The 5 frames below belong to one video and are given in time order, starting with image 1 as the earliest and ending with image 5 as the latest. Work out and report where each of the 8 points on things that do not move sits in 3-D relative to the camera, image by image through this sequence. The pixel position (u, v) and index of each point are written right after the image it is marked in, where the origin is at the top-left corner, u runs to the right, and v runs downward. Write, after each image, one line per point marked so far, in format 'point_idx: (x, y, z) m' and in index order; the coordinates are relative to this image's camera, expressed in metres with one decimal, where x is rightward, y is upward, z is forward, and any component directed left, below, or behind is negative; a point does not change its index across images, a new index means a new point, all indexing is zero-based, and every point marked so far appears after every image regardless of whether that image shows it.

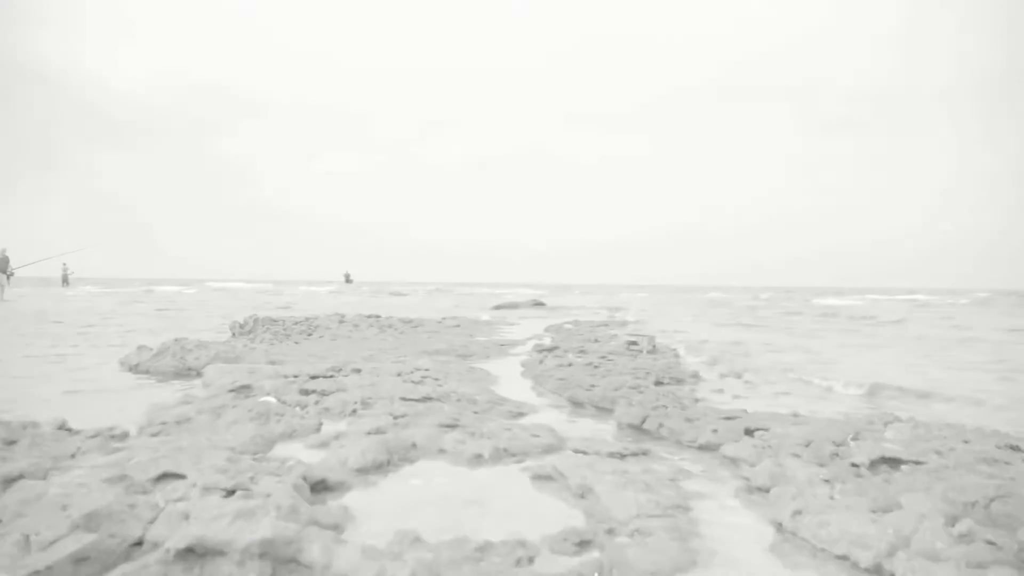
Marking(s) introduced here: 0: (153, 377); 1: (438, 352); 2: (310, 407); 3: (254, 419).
0: (-7.4, -1.9, +11.2) m
1: (-1.9, -1.6, +14.1) m
2: (-3.0, -1.8, +8.1) m
3: (-3.4, -1.8, +7.1) m
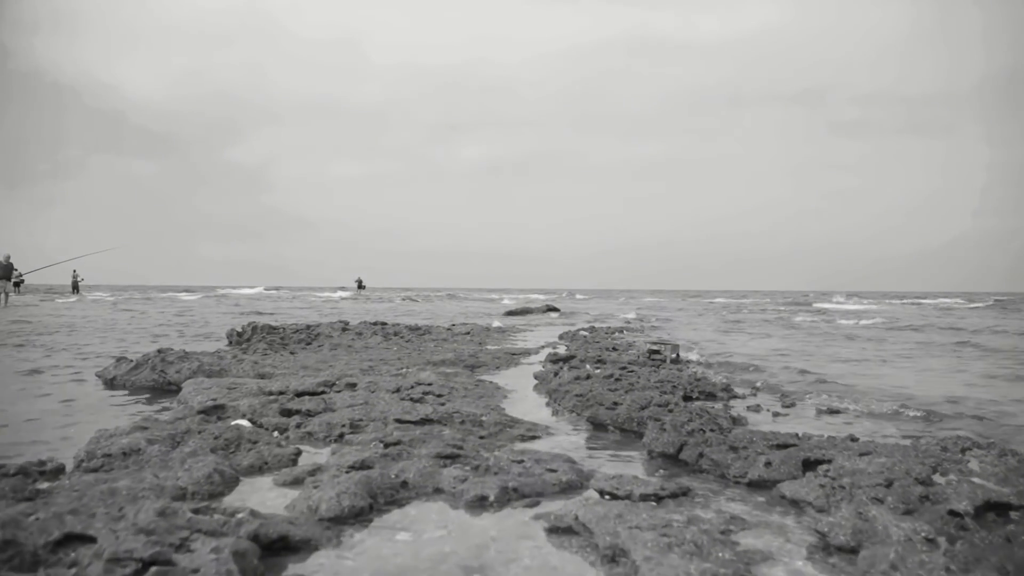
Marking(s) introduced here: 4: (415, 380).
0: (-7.1, -2.0, +10.2) m
1: (-1.6, -1.8, +13.0) m
2: (-2.9, -1.9, +7.0) m
3: (-3.3, -1.8, +6.1) m
4: (-1.8, -1.7, +9.9) m
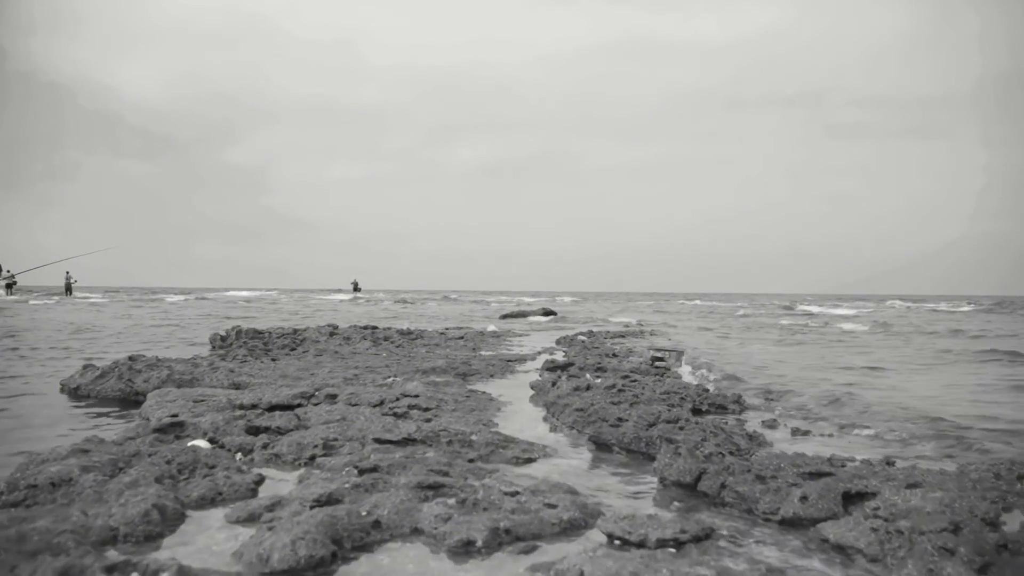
0: (-7.2, -2.0, +9.4) m
1: (-1.7, -1.9, +12.2) m
2: (-3.0, -1.9, +6.2) m
3: (-3.4, -1.8, +5.3) m
4: (-1.9, -1.7, +9.1) m
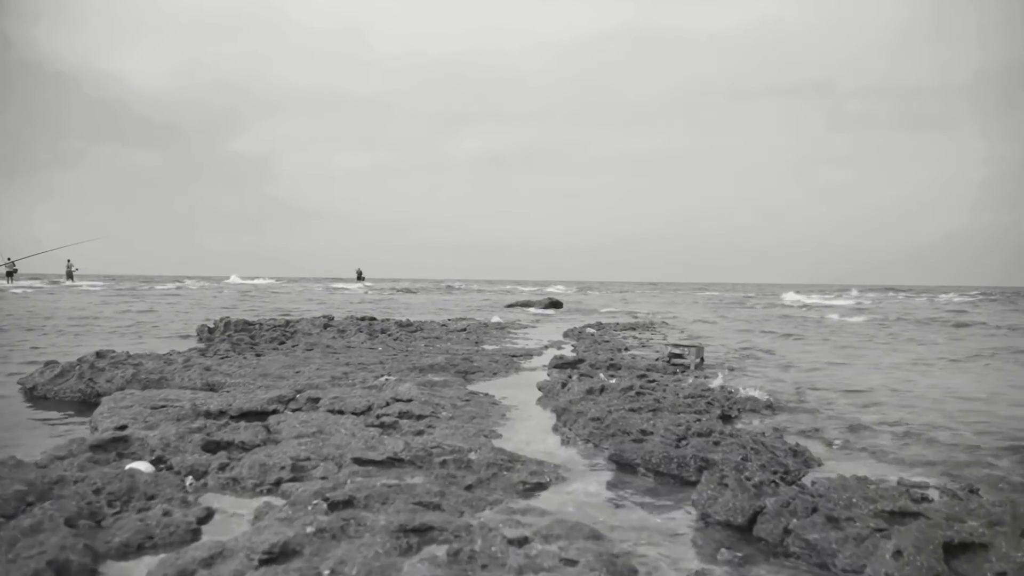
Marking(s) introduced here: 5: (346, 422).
0: (-7.1, -1.8, +8.3) m
1: (-1.6, -1.6, +11.1) m
2: (-2.9, -1.8, +5.2) m
3: (-3.3, -1.7, +4.2) m
4: (-1.8, -1.6, +8.1) m
5: (-2.0, -1.6, +6.5) m
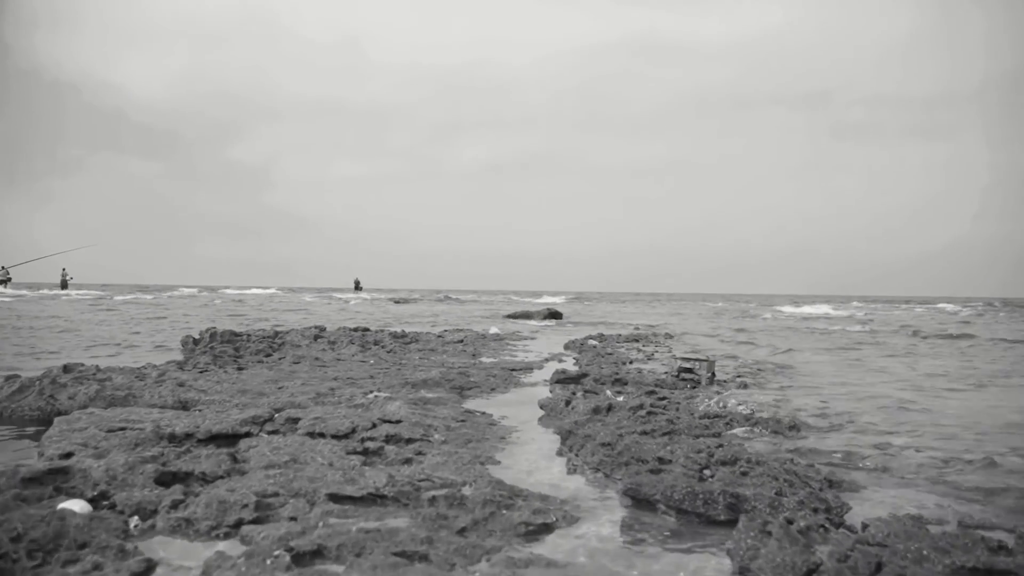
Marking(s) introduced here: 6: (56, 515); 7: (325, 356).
0: (-7.2, -2.0, +7.6) m
1: (-1.6, -1.8, +10.3) m
2: (-2.9, -1.9, +4.4) m
3: (-3.3, -1.8, +3.5) m
4: (-1.8, -1.7, +7.3) m
5: (-2.0, -1.7, +5.8) m
6: (-3.5, -1.7, +4.2) m
7: (-4.6, -1.7, +13.4) m
